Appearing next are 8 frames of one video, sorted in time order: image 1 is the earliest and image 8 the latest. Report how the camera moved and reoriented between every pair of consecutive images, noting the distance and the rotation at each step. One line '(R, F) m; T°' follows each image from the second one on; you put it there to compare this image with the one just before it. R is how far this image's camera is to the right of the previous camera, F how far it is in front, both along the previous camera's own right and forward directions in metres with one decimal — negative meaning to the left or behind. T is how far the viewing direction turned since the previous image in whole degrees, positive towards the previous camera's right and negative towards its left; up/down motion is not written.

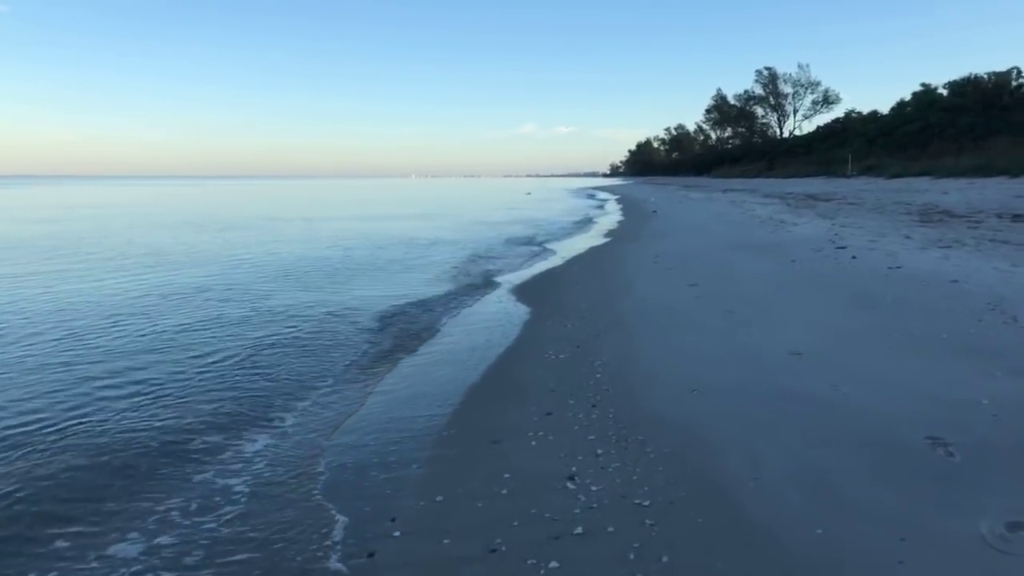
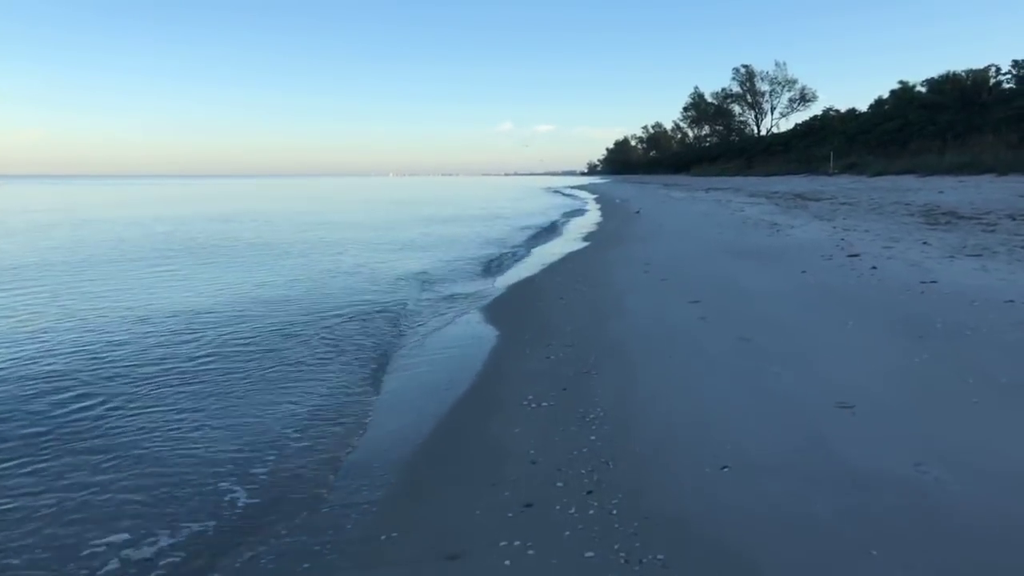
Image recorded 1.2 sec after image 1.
(+0.1, +1.4) m; +2°
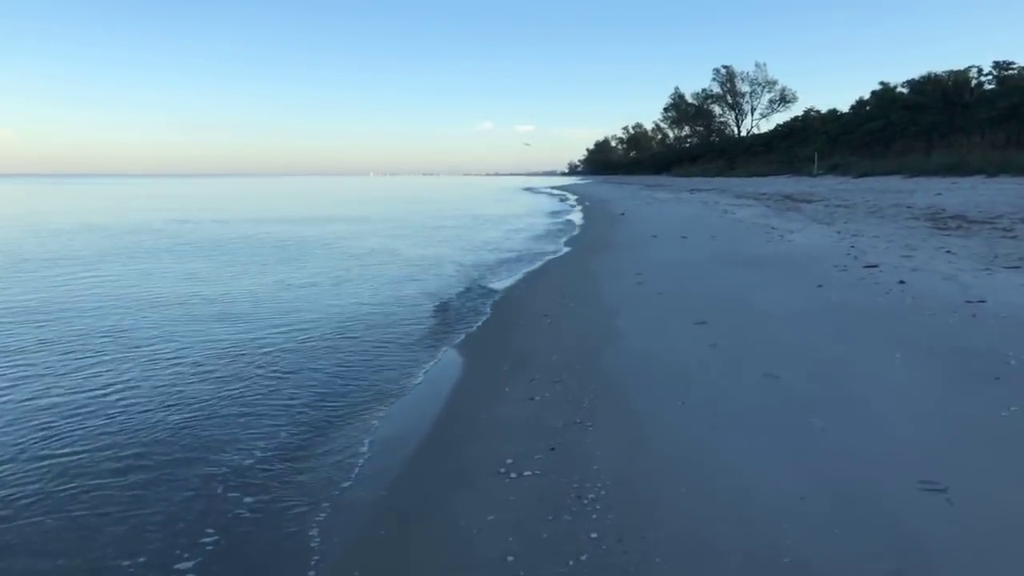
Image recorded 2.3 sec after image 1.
(0.0, +1.2) m; +1°
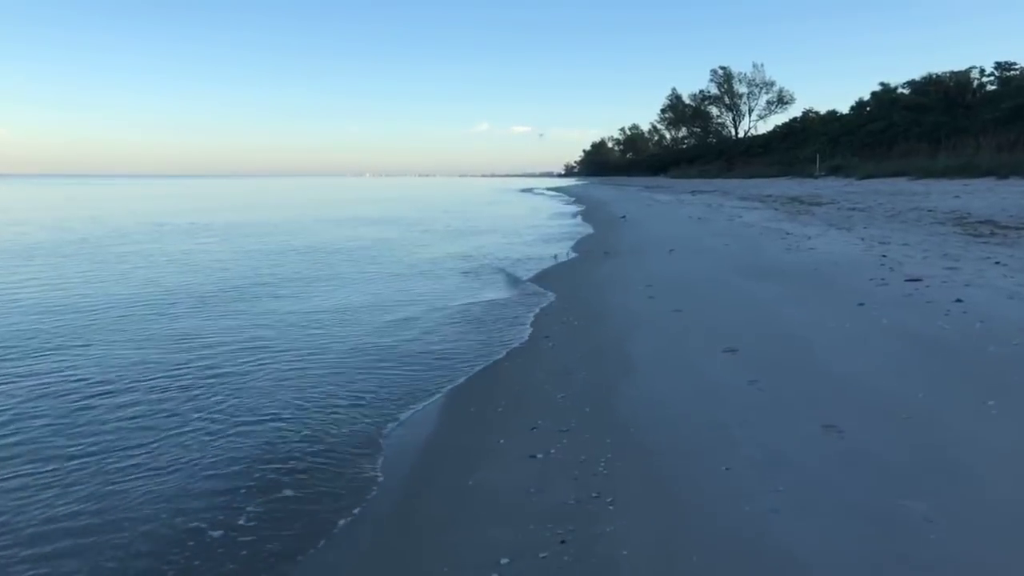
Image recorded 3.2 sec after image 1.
(0.0, +1.1) m; 0°
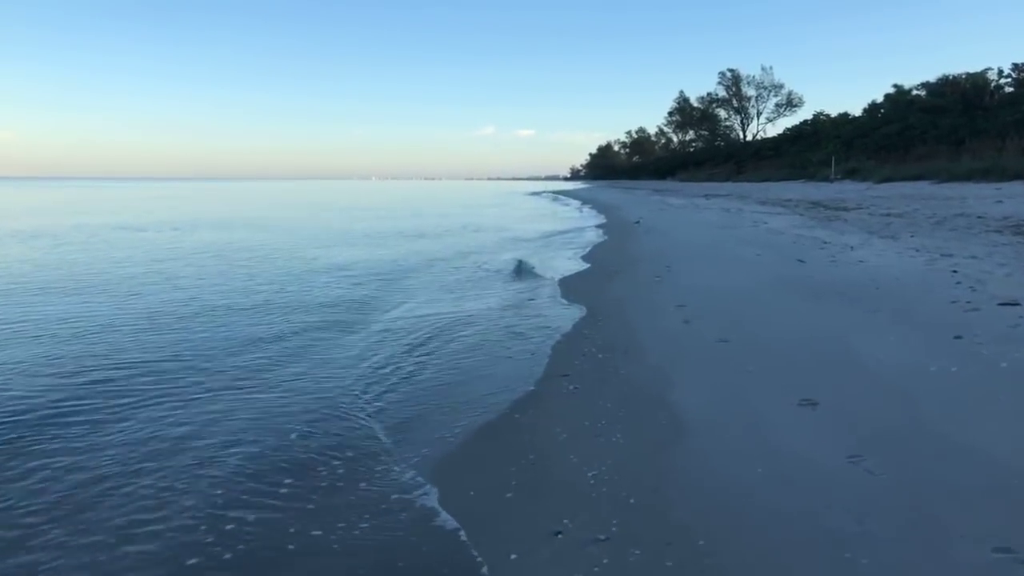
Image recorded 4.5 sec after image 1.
(0.0, +1.4) m; 0°
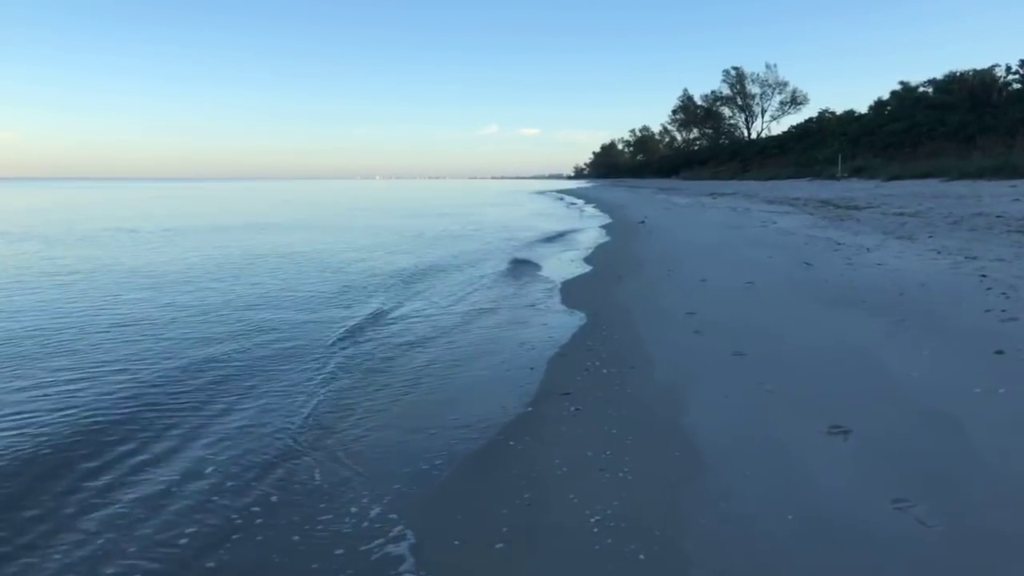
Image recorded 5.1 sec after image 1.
(+0.1, +0.5) m; 0°
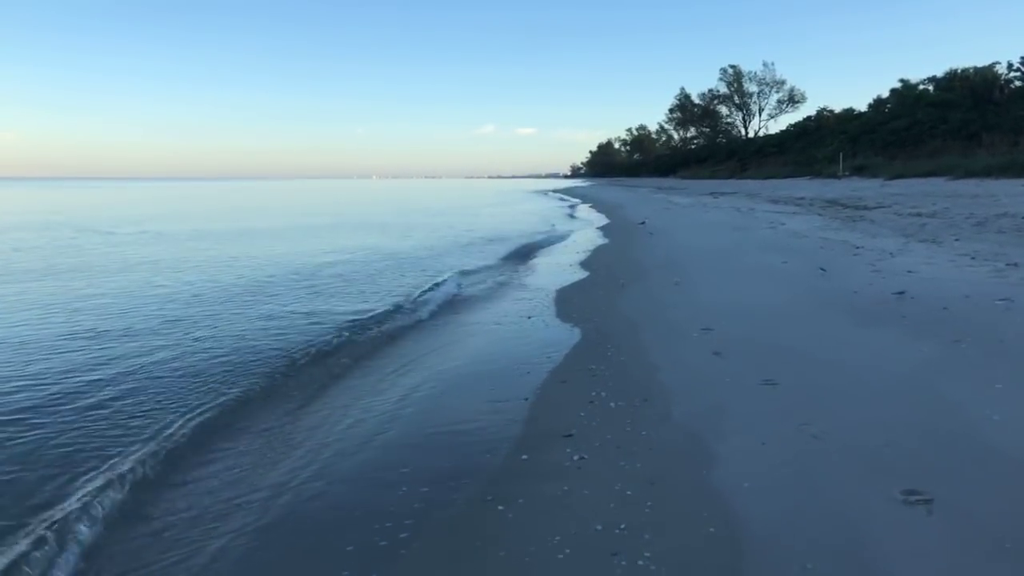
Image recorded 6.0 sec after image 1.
(0.0, +0.9) m; 0°
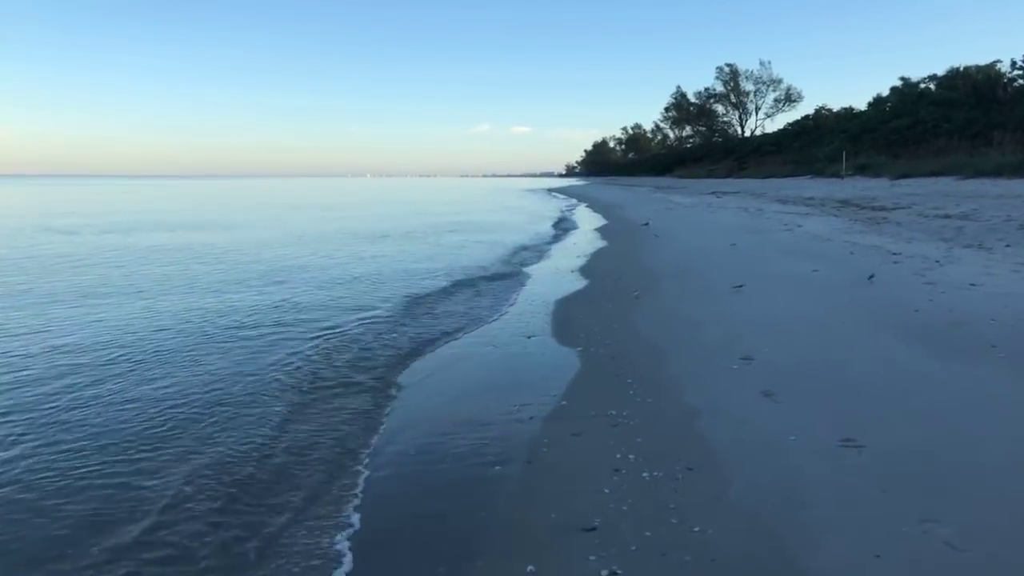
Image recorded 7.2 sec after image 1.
(0.0, +1.3) m; 0°
